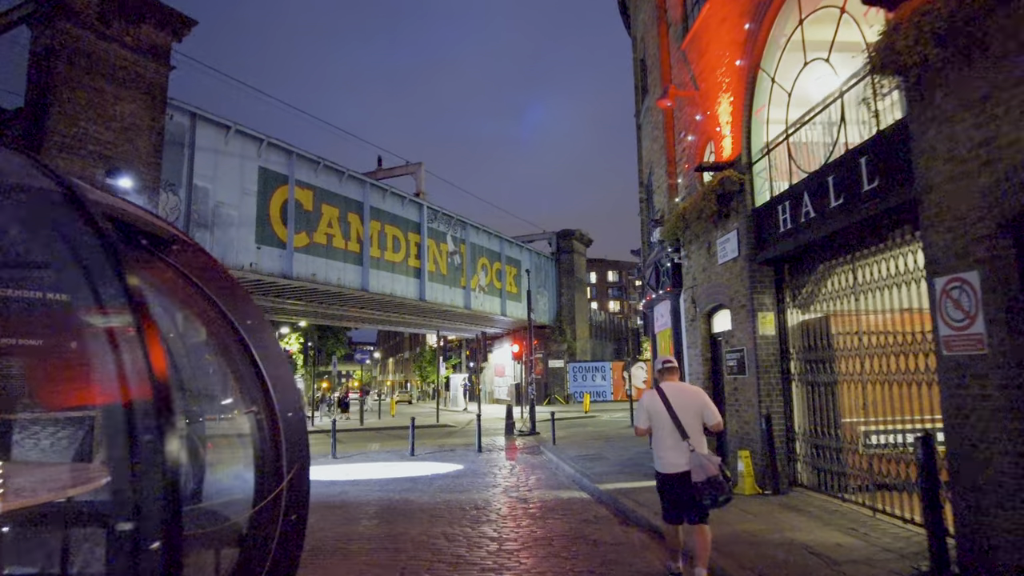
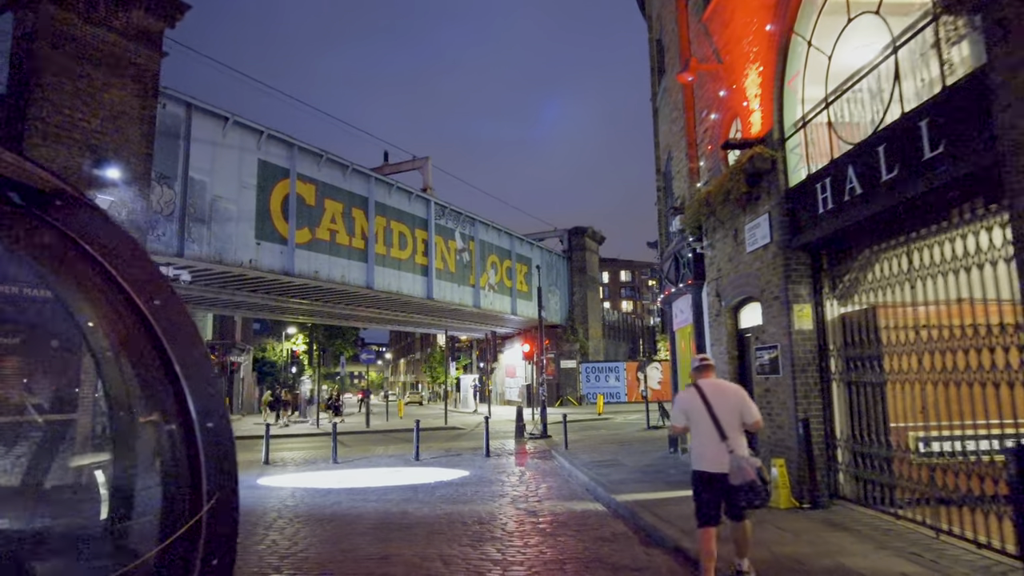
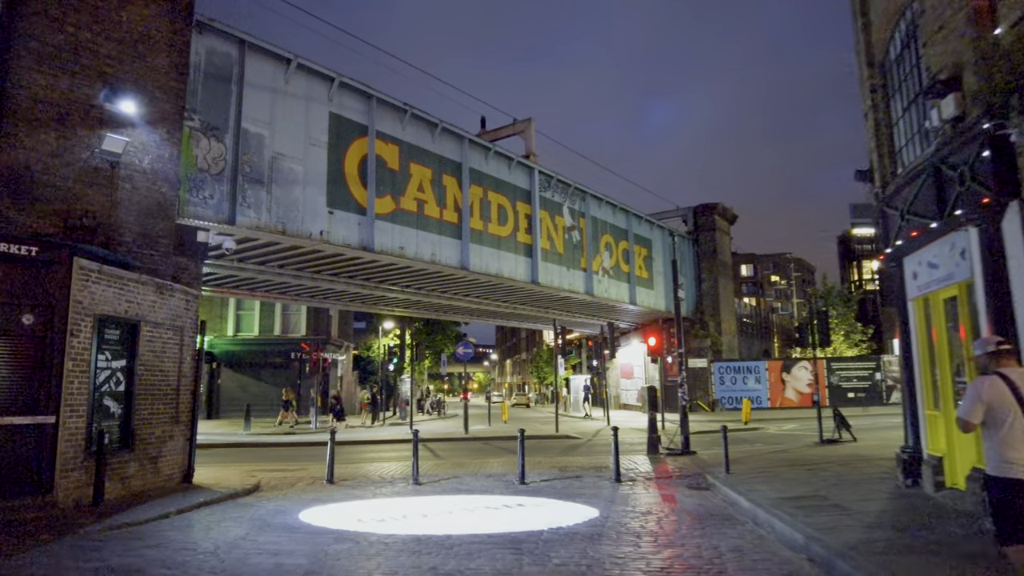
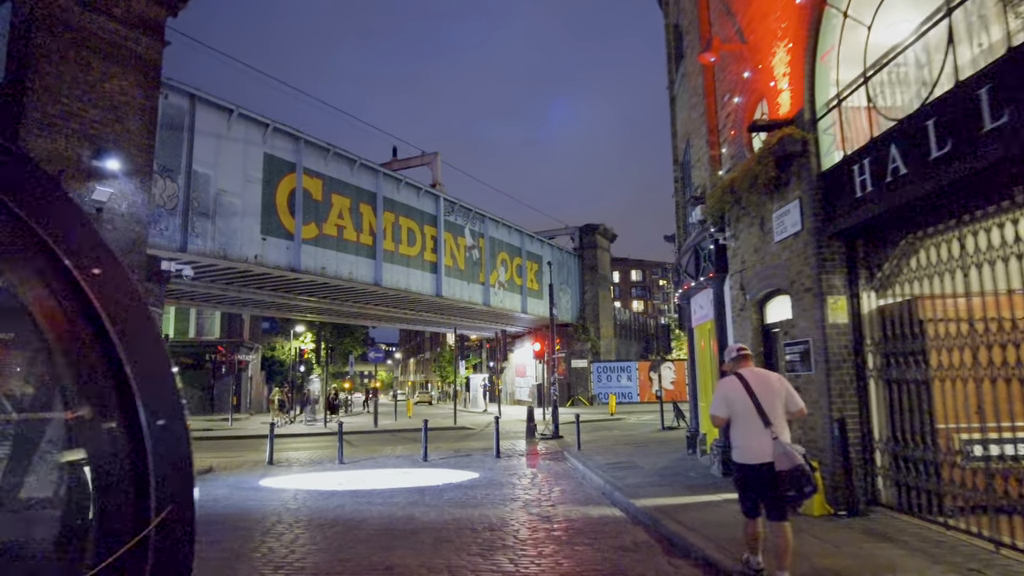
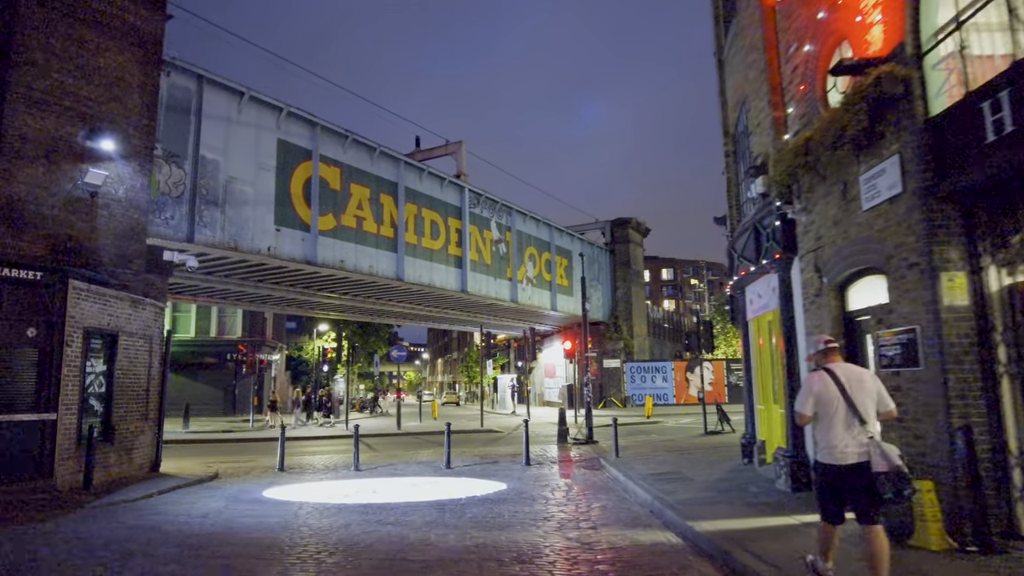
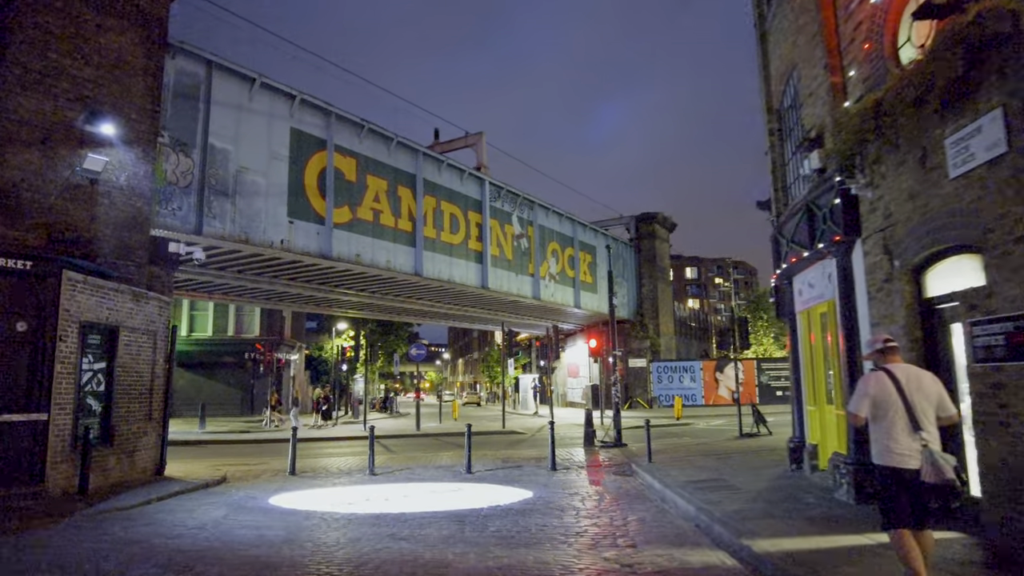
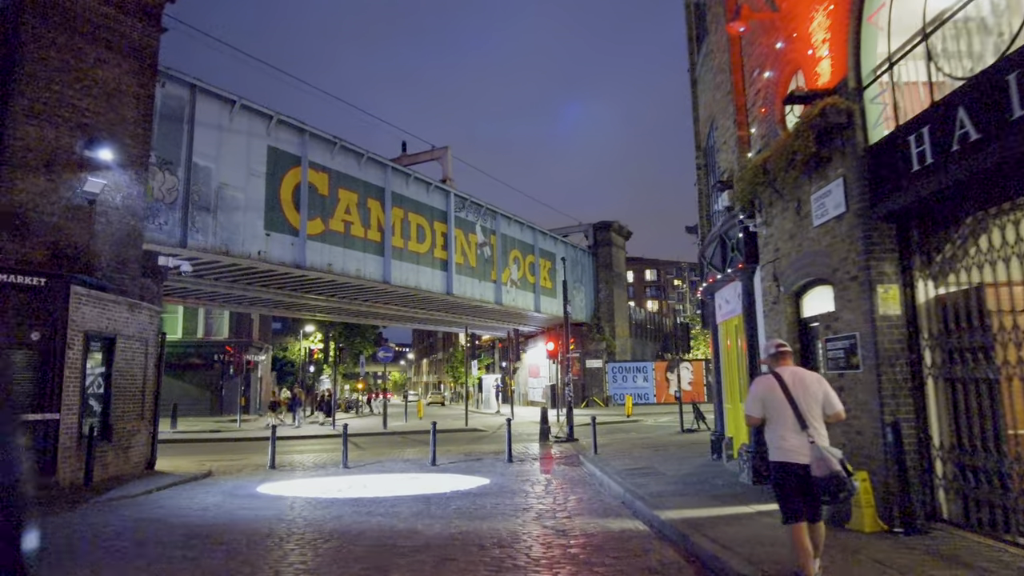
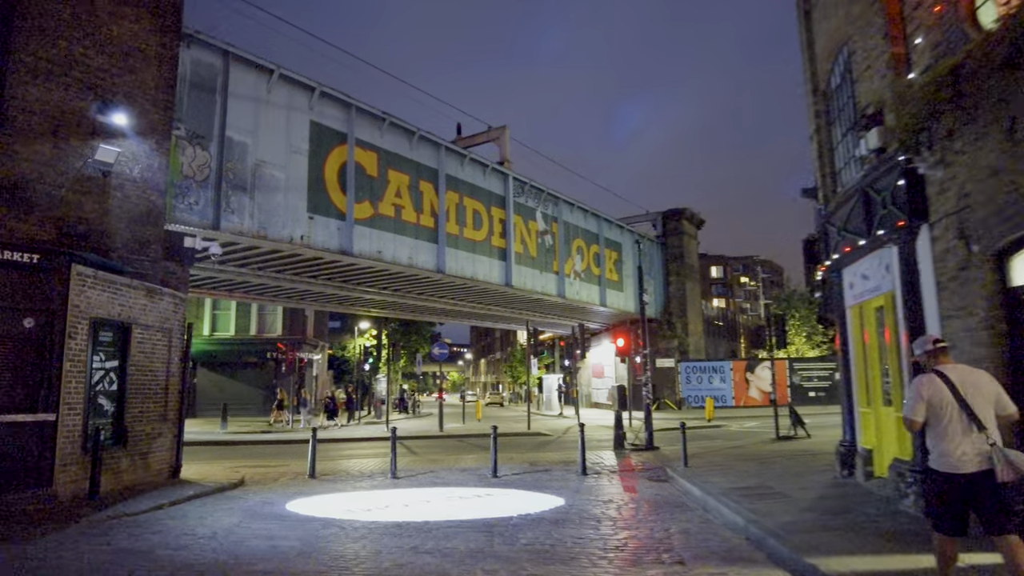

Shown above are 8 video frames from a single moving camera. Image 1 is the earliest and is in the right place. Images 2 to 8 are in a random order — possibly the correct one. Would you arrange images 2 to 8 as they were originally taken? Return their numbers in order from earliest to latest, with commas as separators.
2, 4, 7, 5, 6, 8, 3
